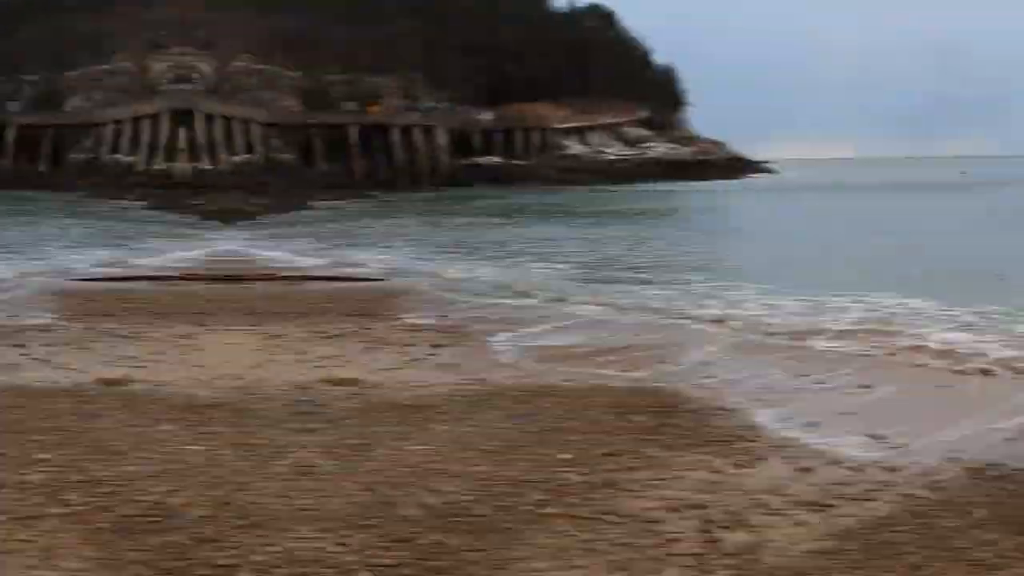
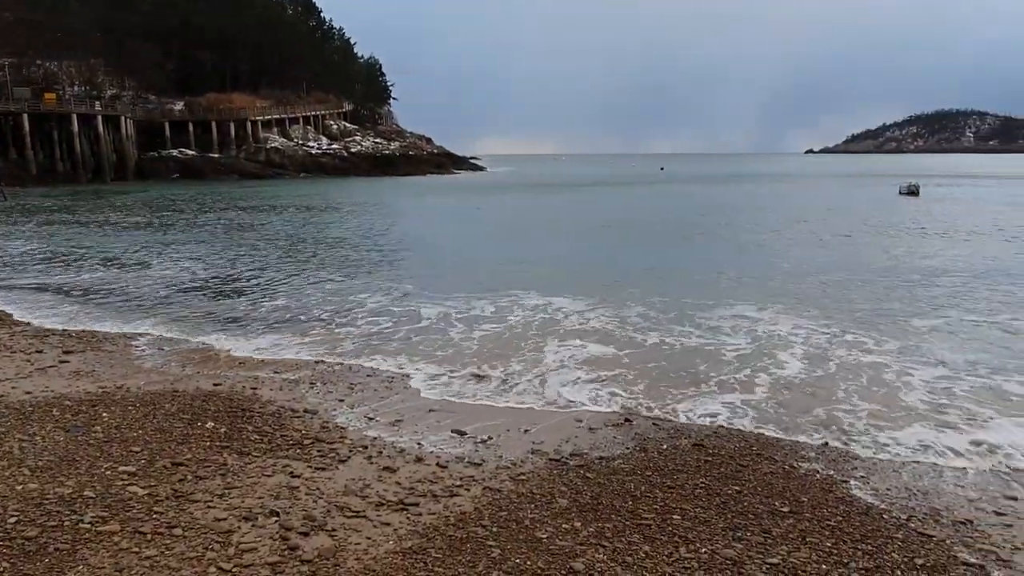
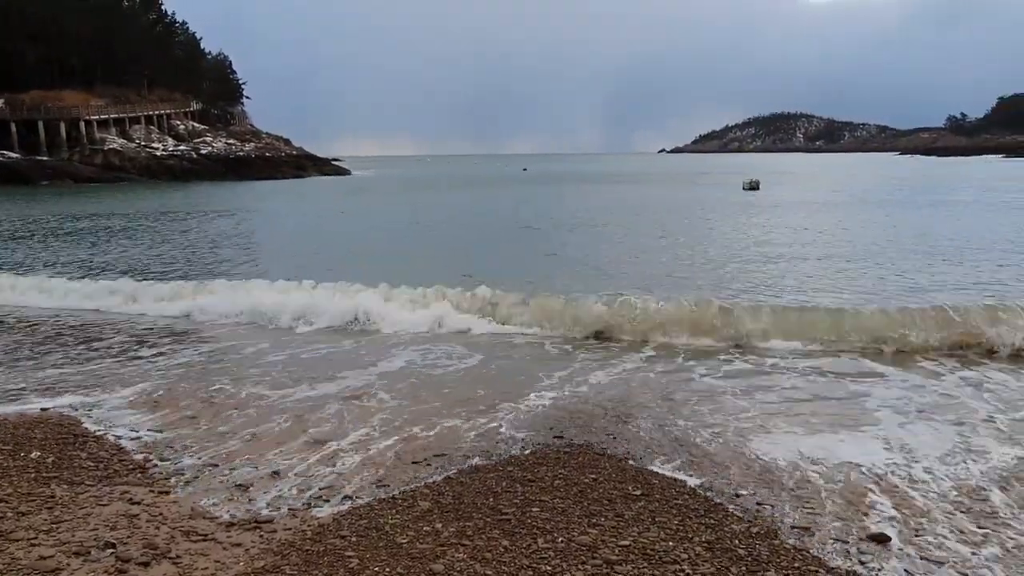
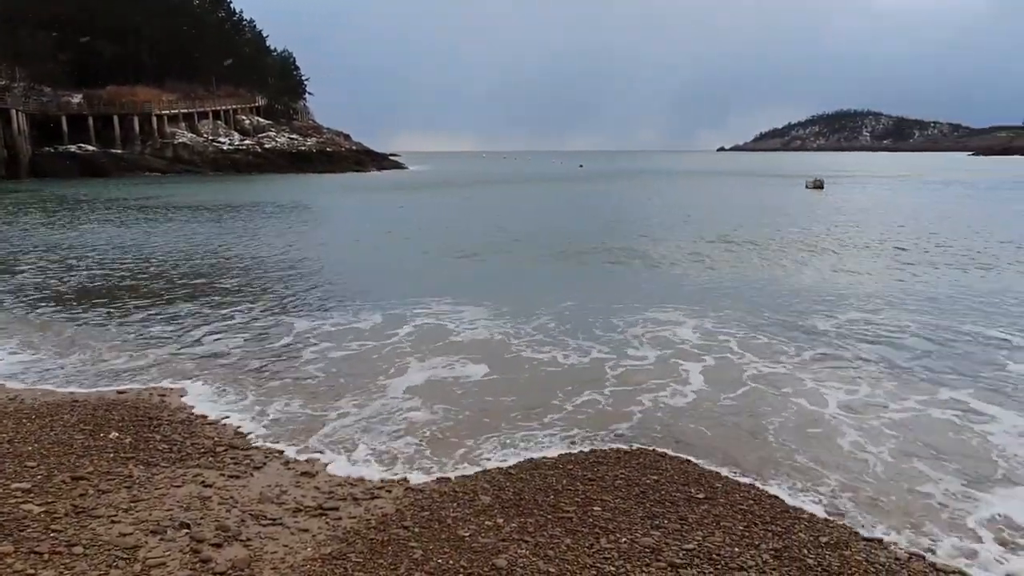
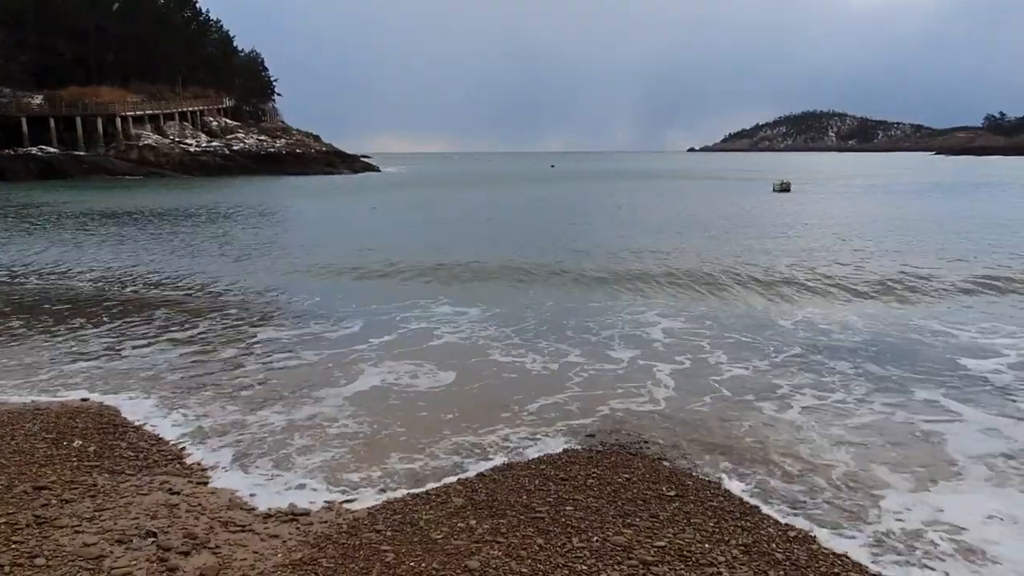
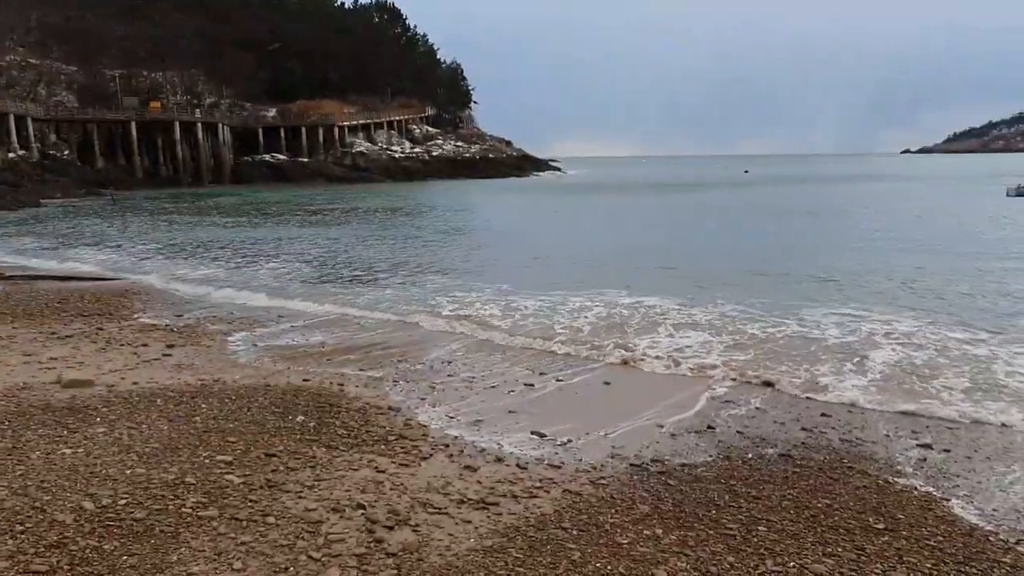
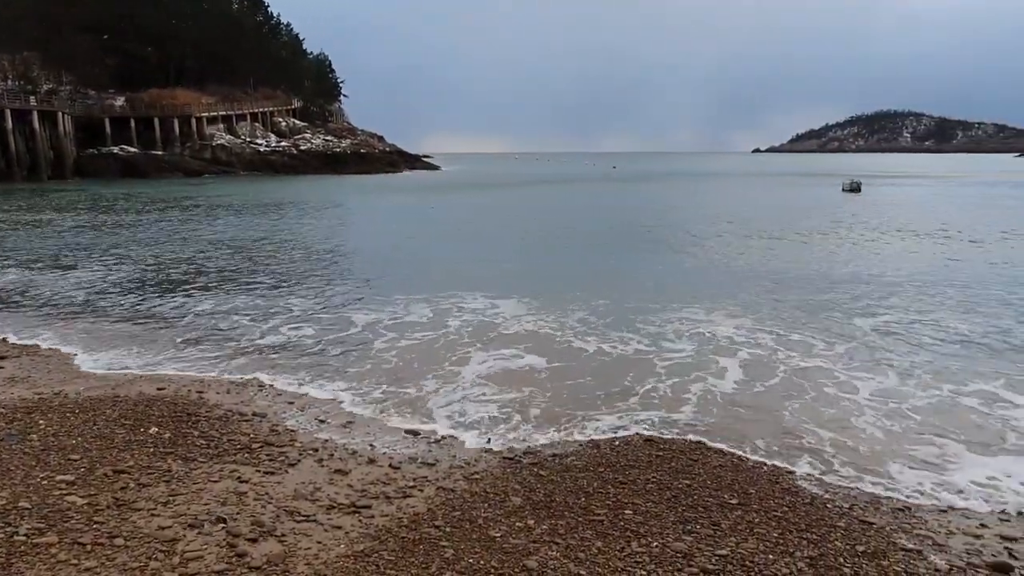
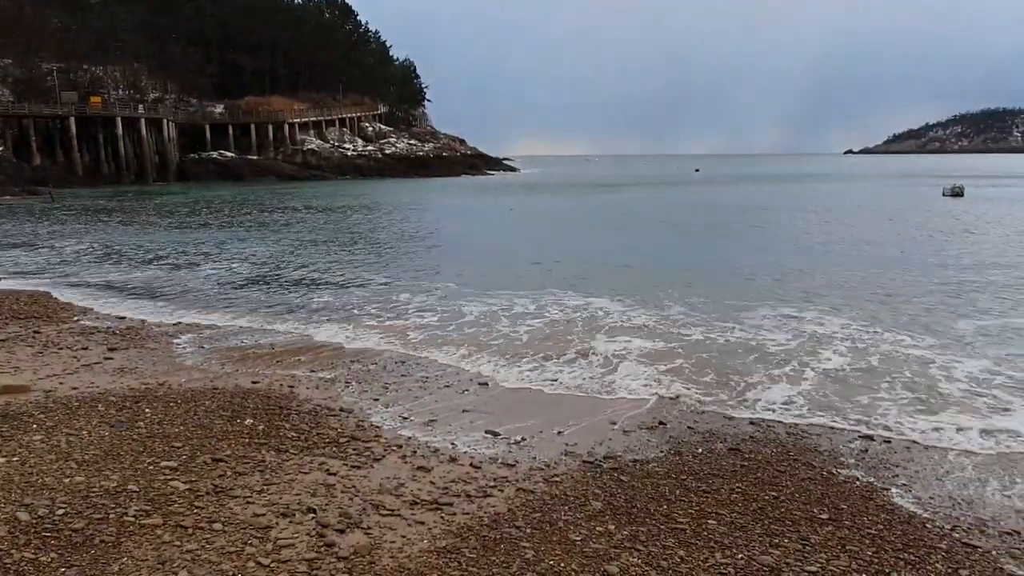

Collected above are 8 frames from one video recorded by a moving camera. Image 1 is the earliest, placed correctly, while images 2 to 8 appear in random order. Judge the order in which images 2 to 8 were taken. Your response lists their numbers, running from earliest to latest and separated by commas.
6, 8, 2, 7, 4, 5, 3
